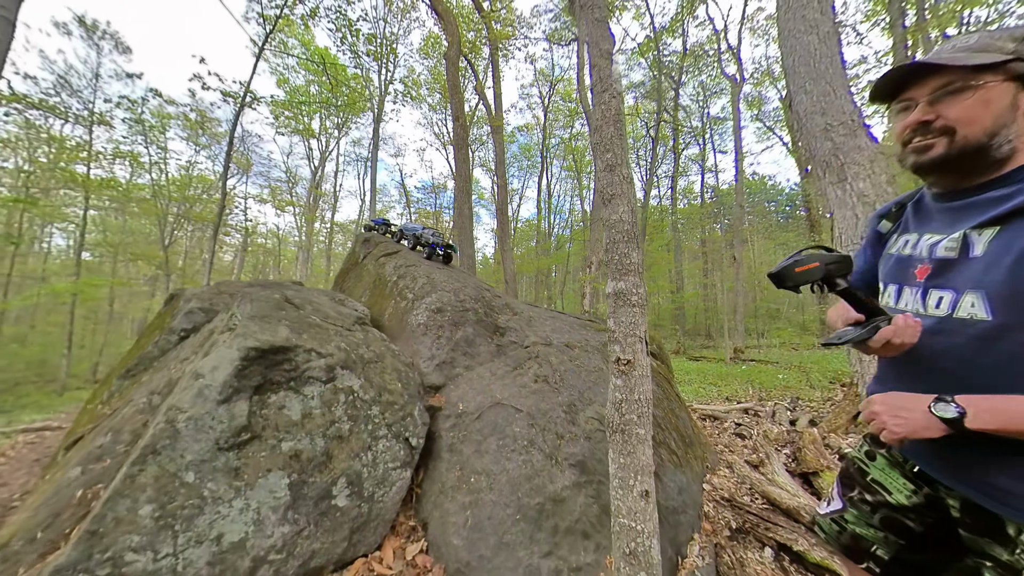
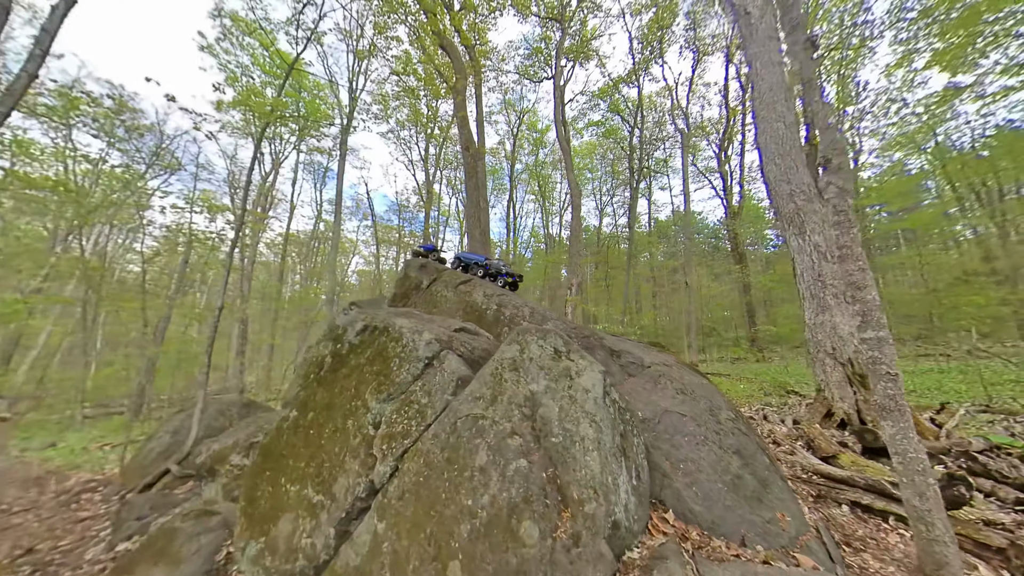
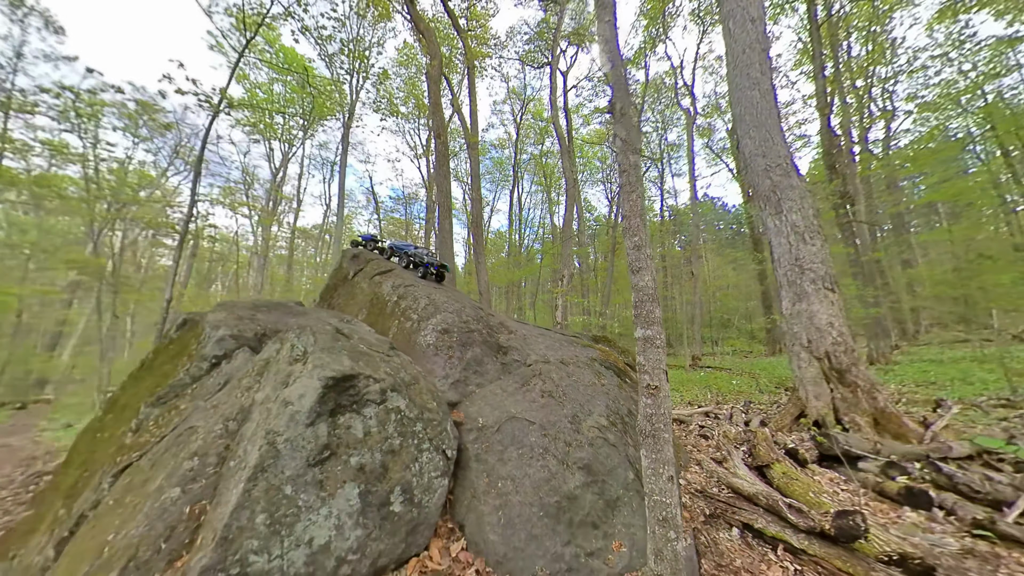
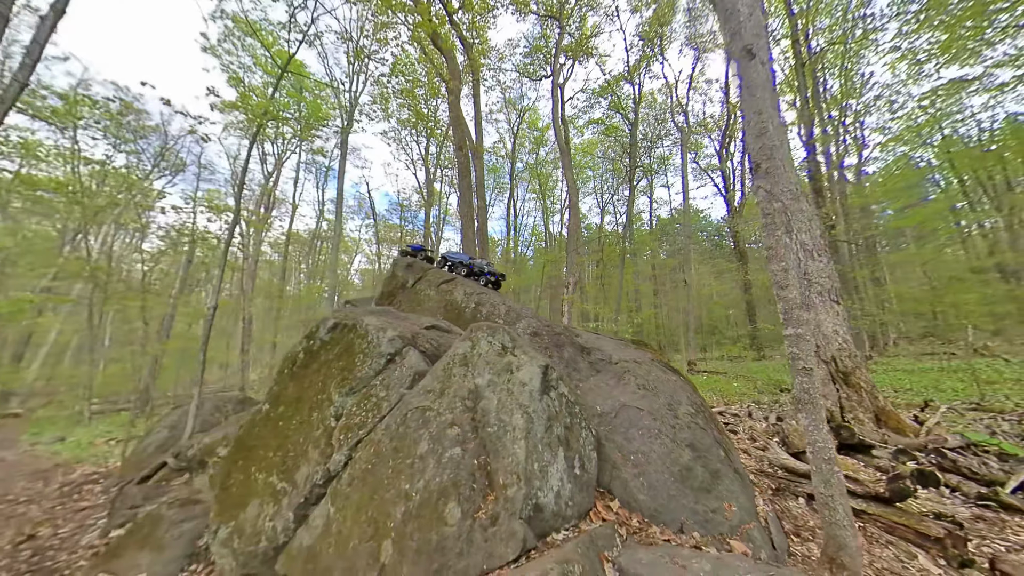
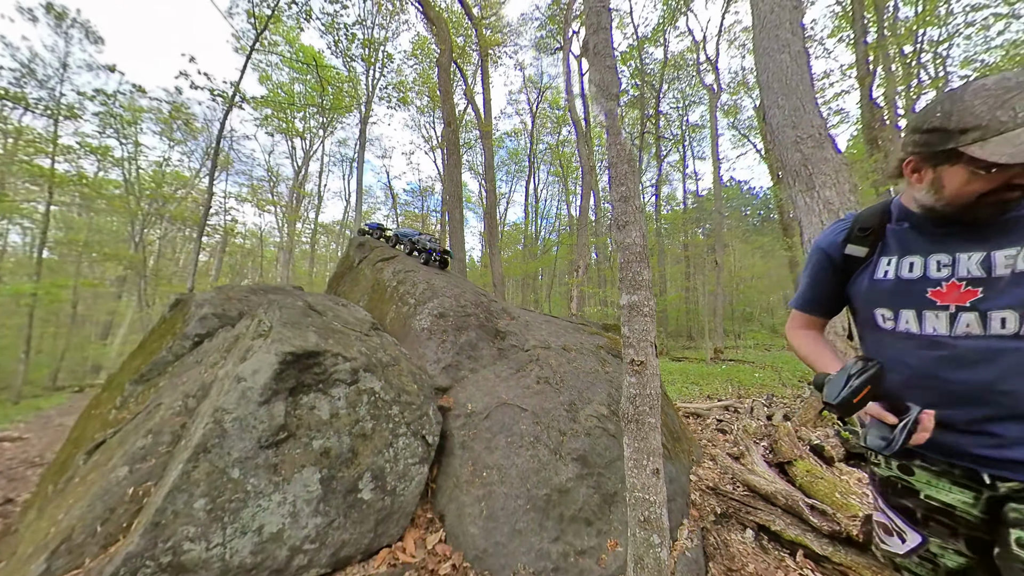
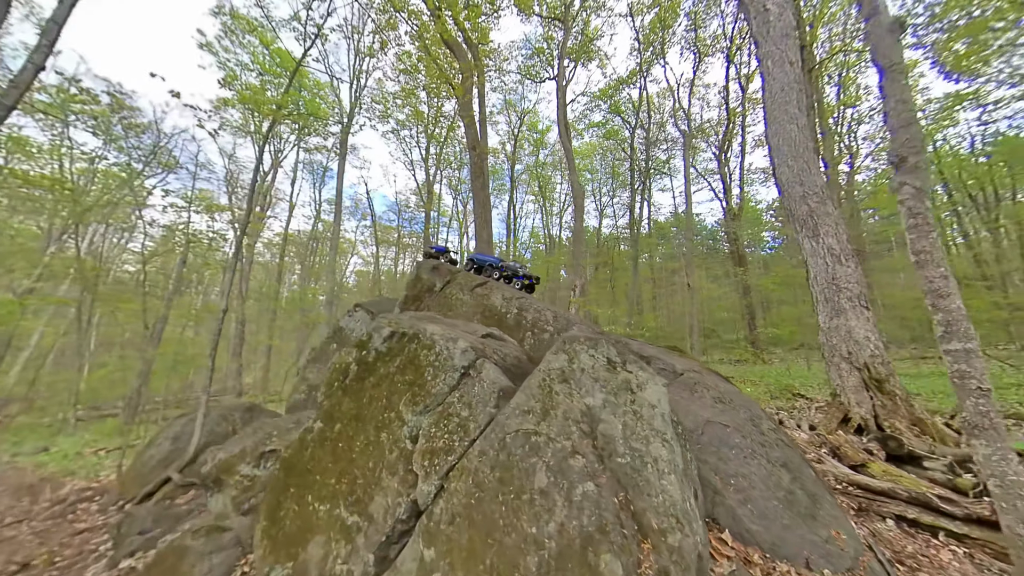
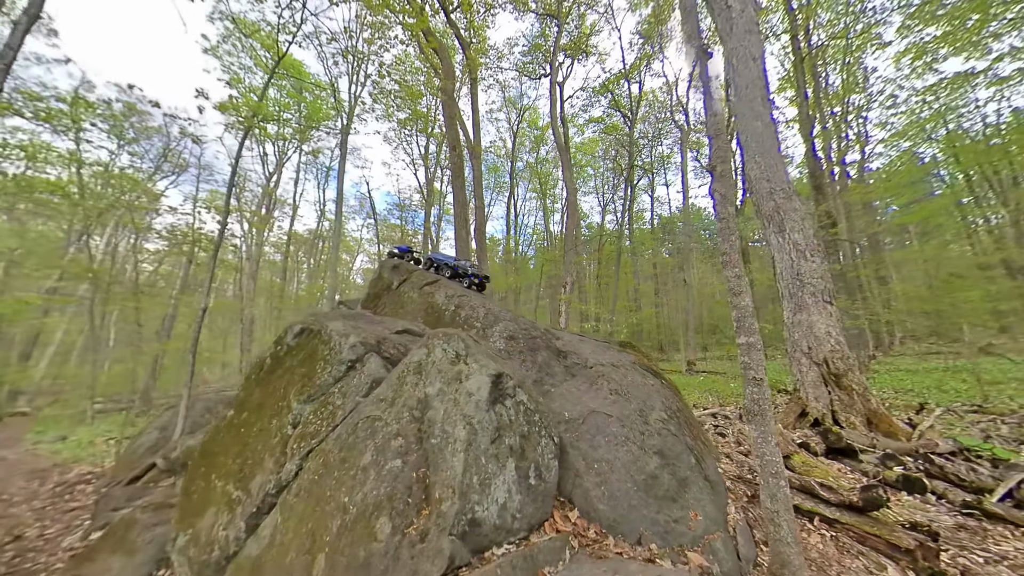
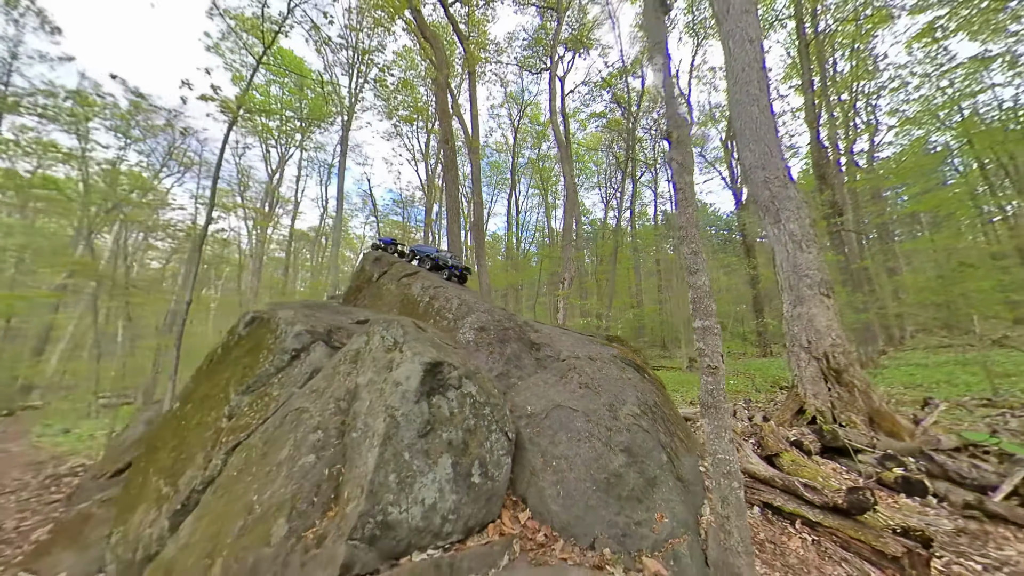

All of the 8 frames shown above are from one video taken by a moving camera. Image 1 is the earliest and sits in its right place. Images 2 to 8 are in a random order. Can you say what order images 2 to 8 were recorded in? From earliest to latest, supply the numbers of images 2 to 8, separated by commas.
5, 3, 8, 7, 4, 2, 6
